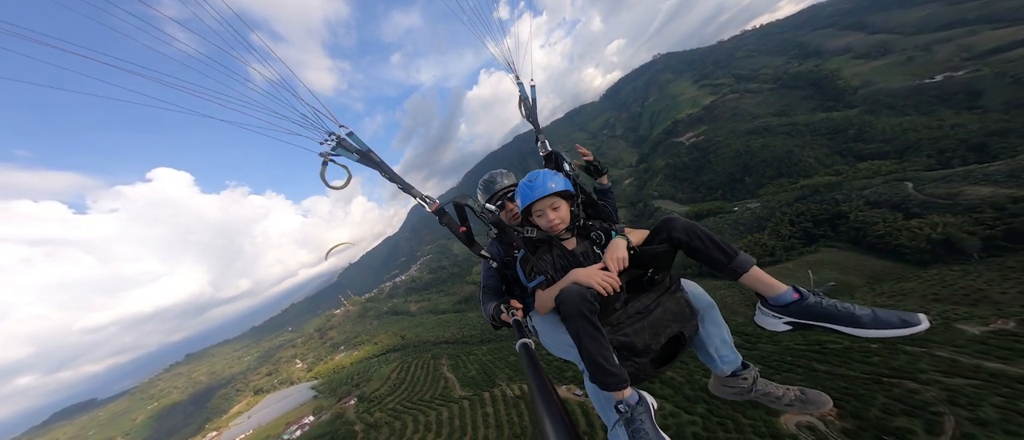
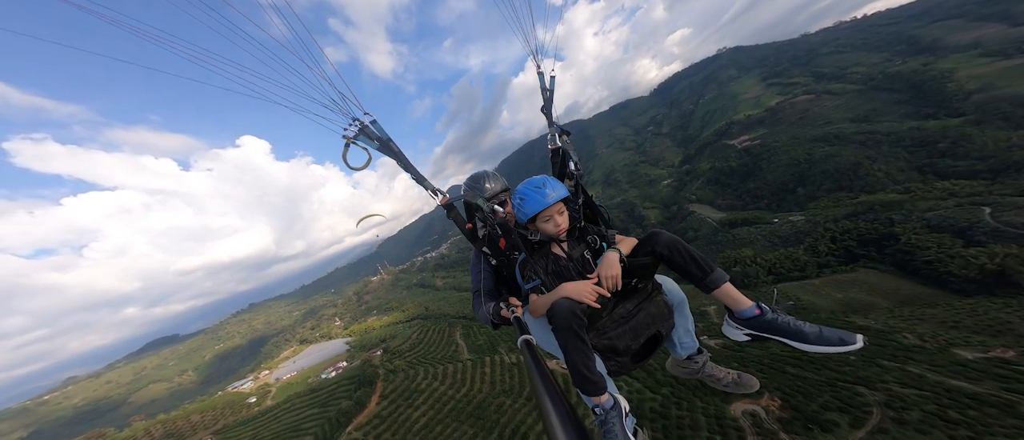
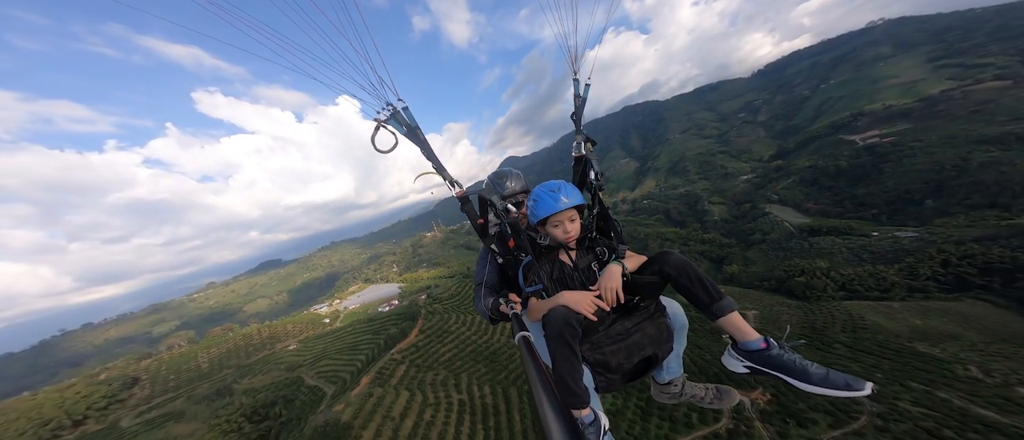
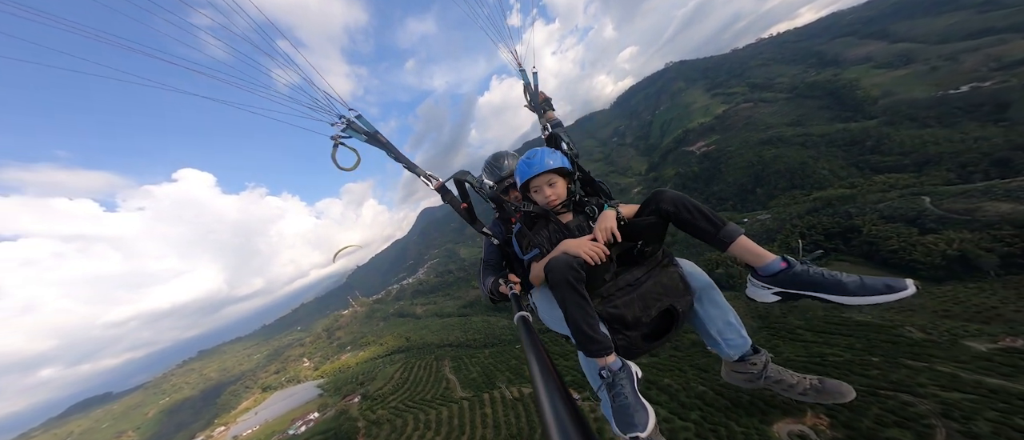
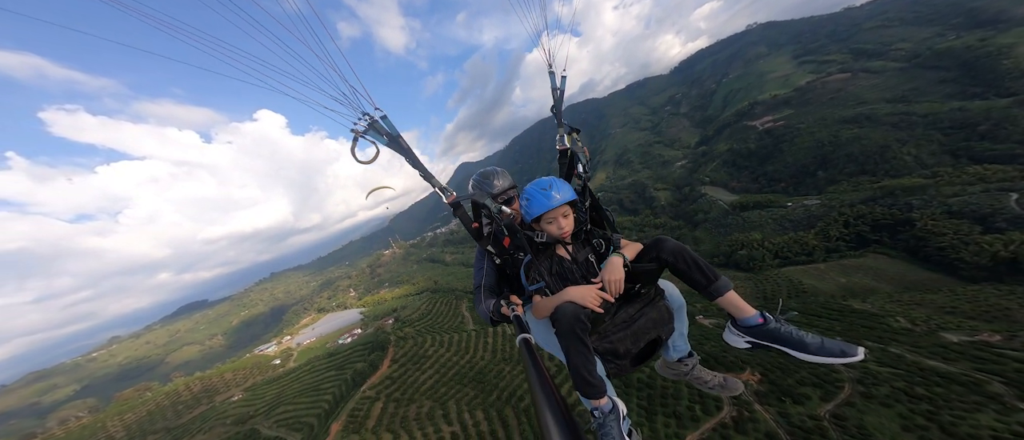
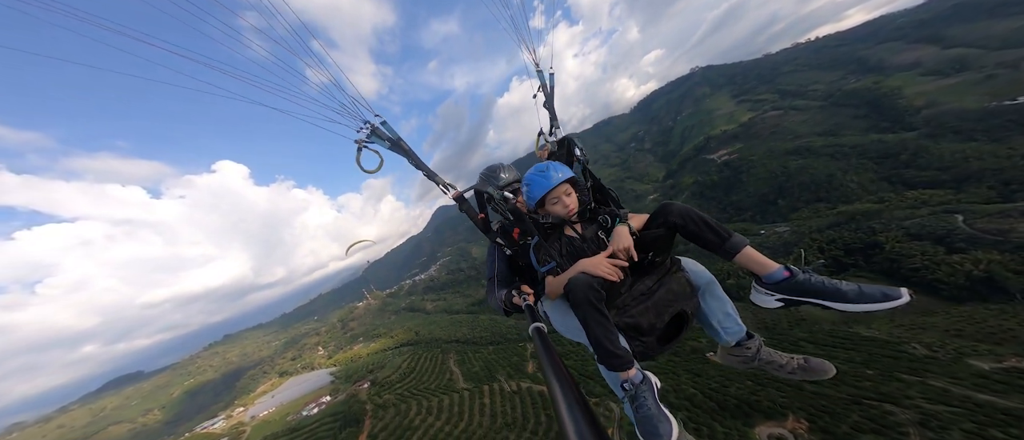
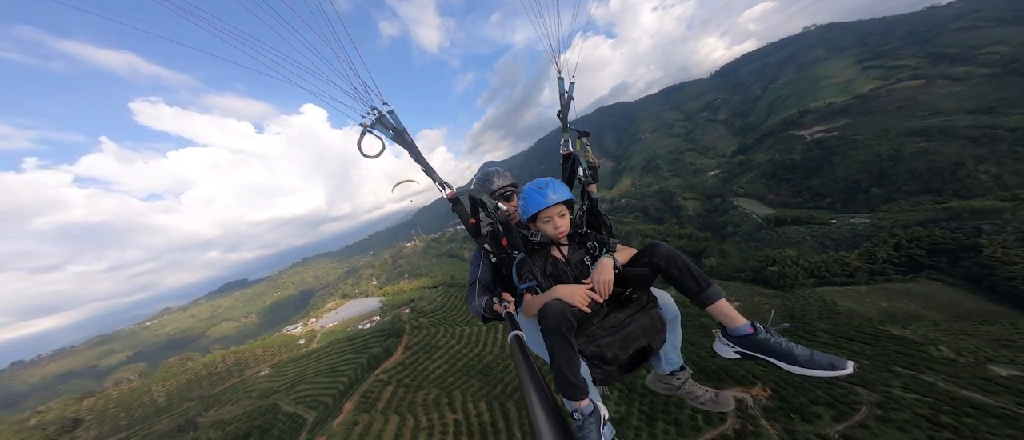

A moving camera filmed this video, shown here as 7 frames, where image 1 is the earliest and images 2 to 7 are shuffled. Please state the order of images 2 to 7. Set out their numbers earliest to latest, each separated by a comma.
4, 6, 2, 5, 7, 3
